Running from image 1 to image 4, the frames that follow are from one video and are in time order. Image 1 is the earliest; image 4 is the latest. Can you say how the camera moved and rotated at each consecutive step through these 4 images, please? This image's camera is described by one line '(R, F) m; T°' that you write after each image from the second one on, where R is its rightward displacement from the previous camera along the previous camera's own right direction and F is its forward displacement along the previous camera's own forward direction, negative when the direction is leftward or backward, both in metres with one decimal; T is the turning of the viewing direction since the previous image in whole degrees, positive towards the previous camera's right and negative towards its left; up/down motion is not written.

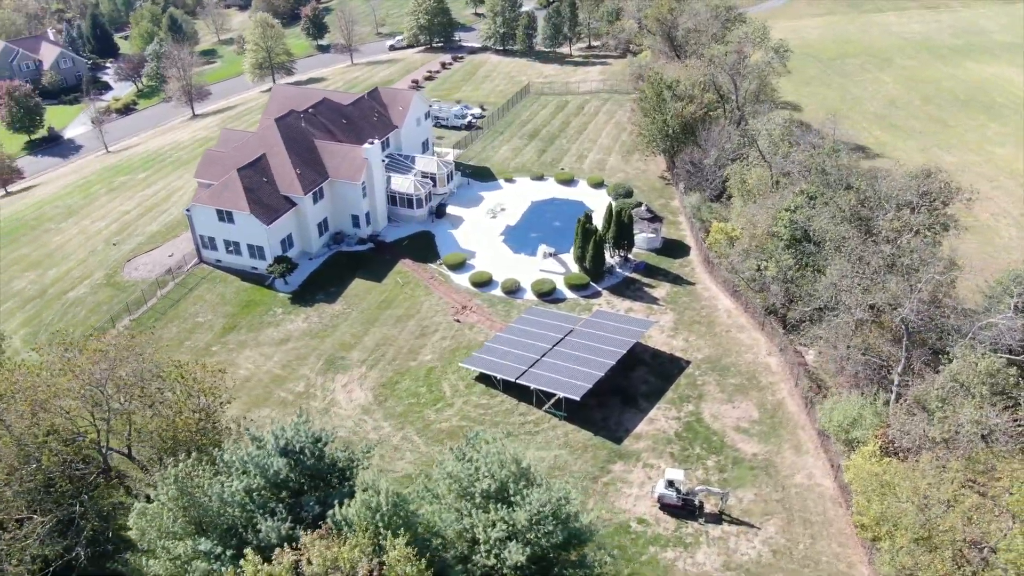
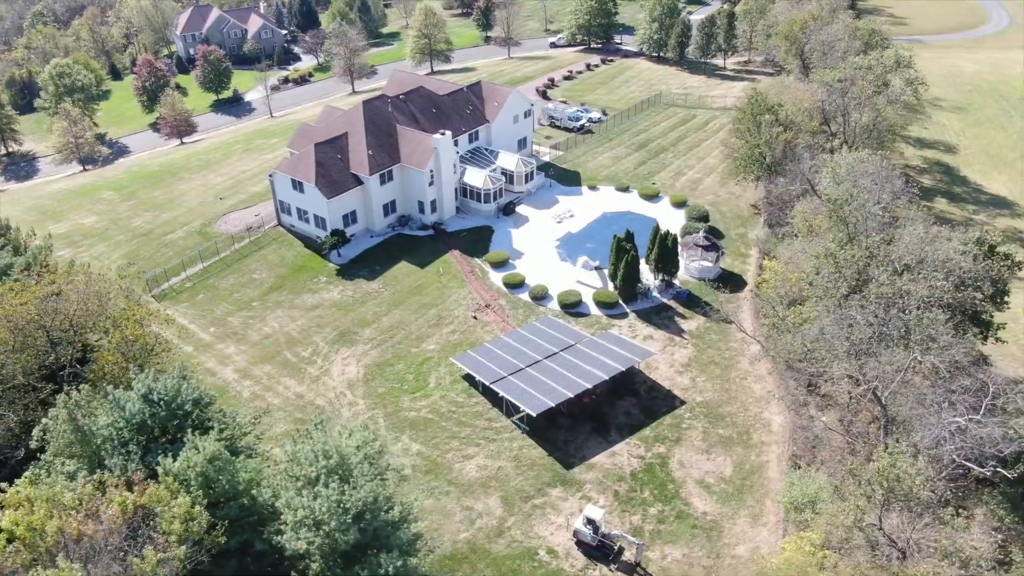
(+9.6, +1.6) m; -15°
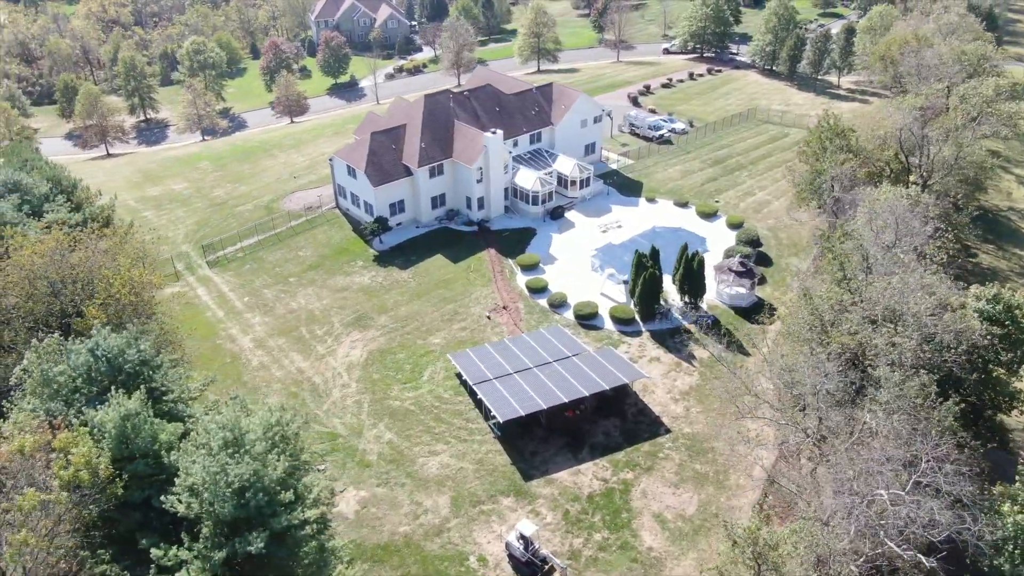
(+6.7, +0.8) m; -10°
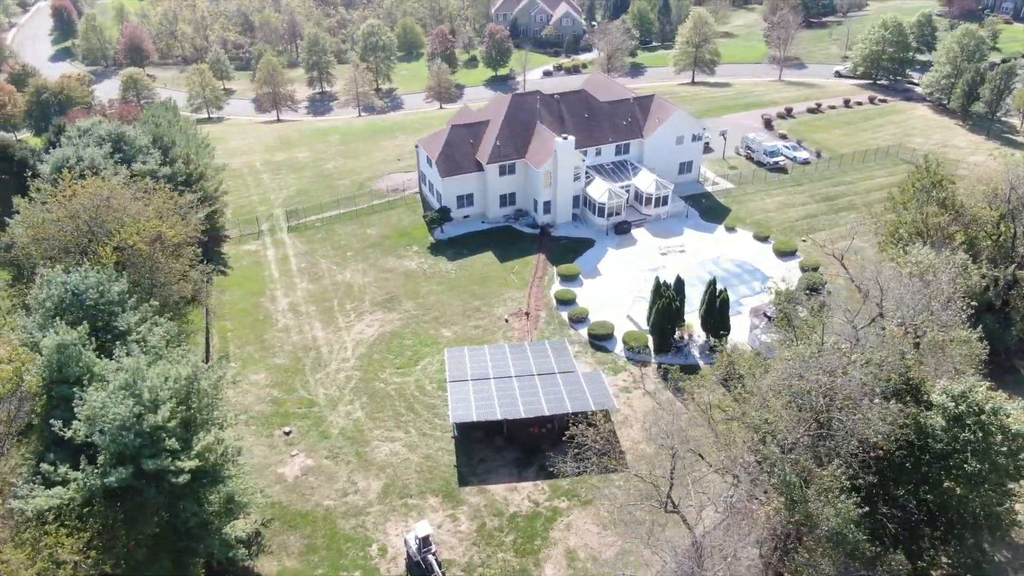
(+9.6, +1.5) m; -15°
